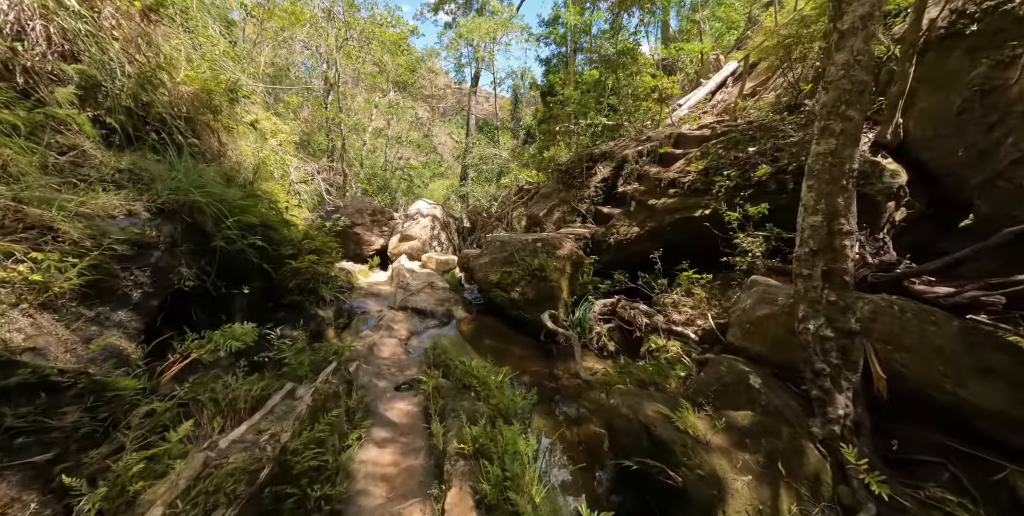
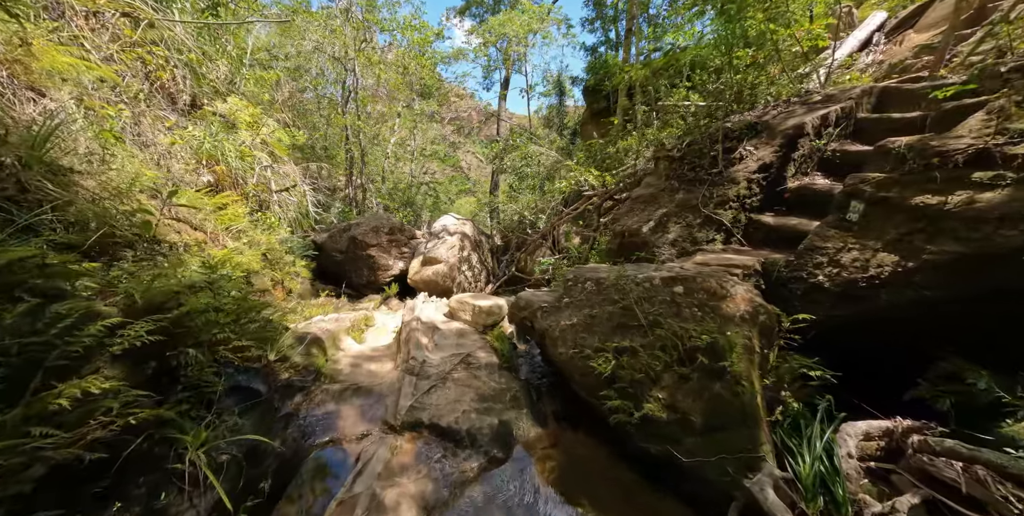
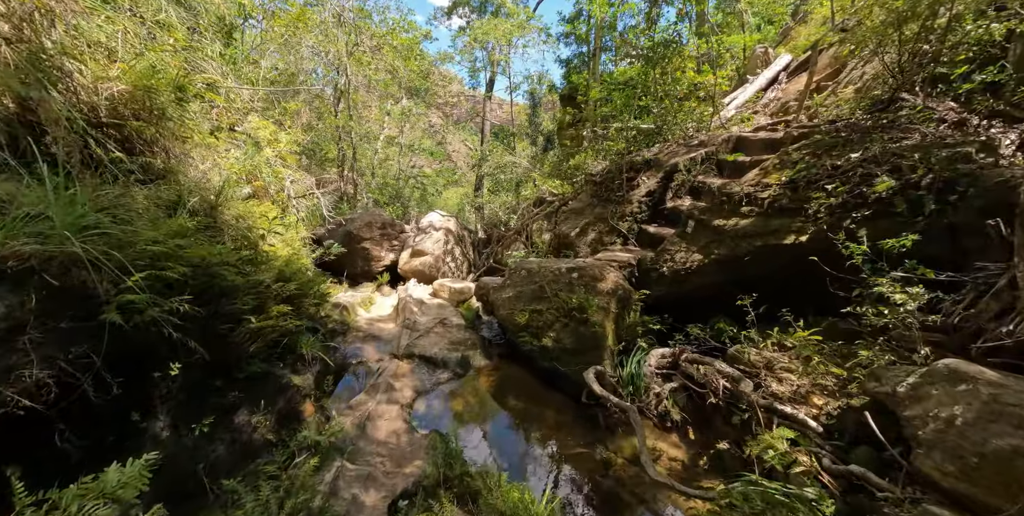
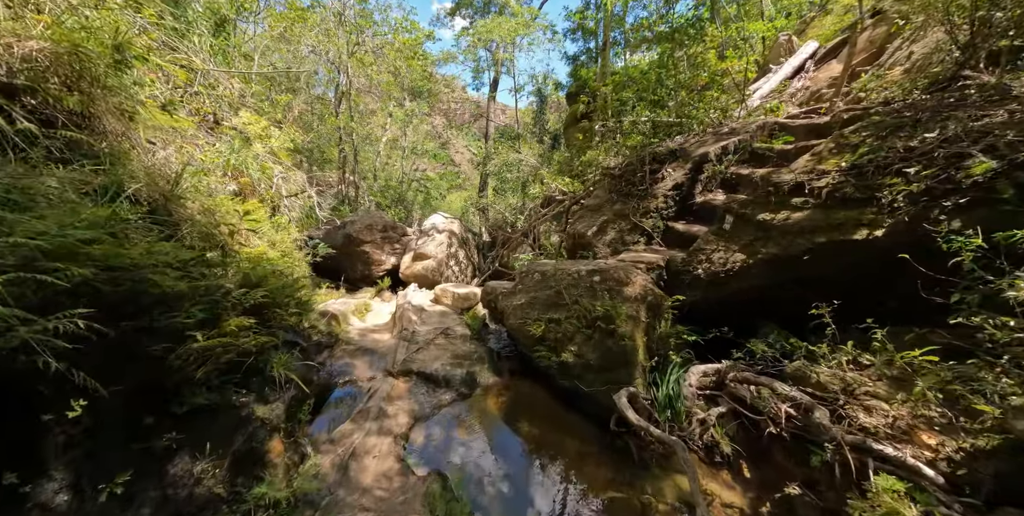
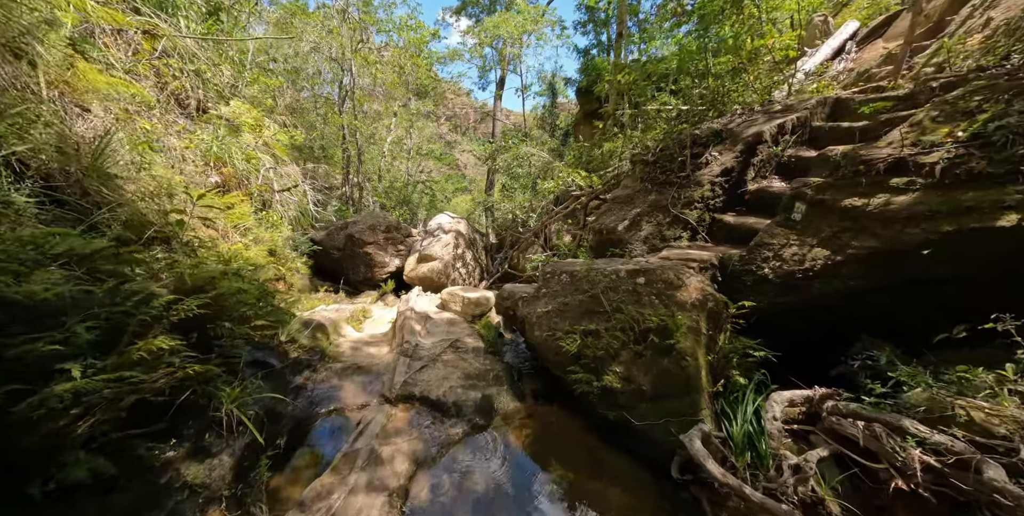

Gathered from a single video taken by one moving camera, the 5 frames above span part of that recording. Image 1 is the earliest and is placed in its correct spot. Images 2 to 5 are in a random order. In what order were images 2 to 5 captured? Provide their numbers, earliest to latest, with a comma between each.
3, 4, 5, 2
